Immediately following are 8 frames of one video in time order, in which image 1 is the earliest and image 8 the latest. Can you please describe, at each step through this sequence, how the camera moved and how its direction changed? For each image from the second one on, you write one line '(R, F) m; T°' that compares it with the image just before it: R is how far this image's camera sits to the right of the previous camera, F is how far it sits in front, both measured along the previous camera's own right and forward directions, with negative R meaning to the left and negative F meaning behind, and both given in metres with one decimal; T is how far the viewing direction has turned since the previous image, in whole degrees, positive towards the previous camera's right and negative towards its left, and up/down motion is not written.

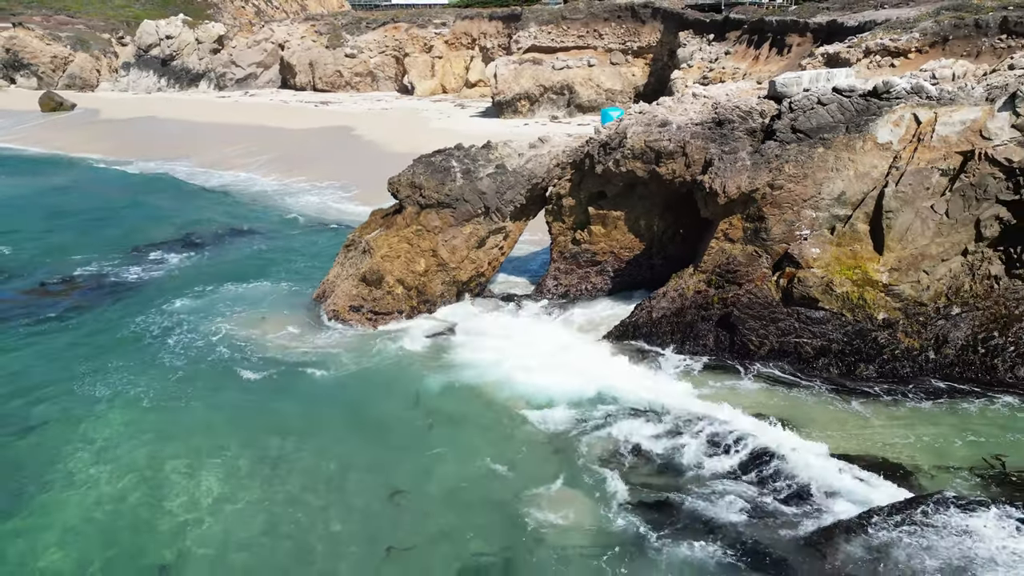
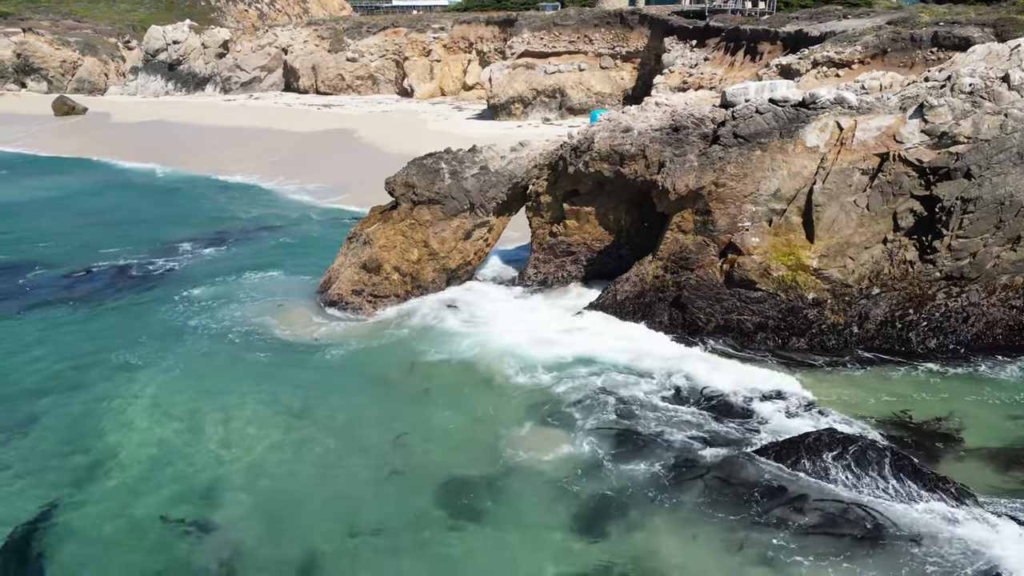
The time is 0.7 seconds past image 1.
(+0.3, -1.2) m; 0°
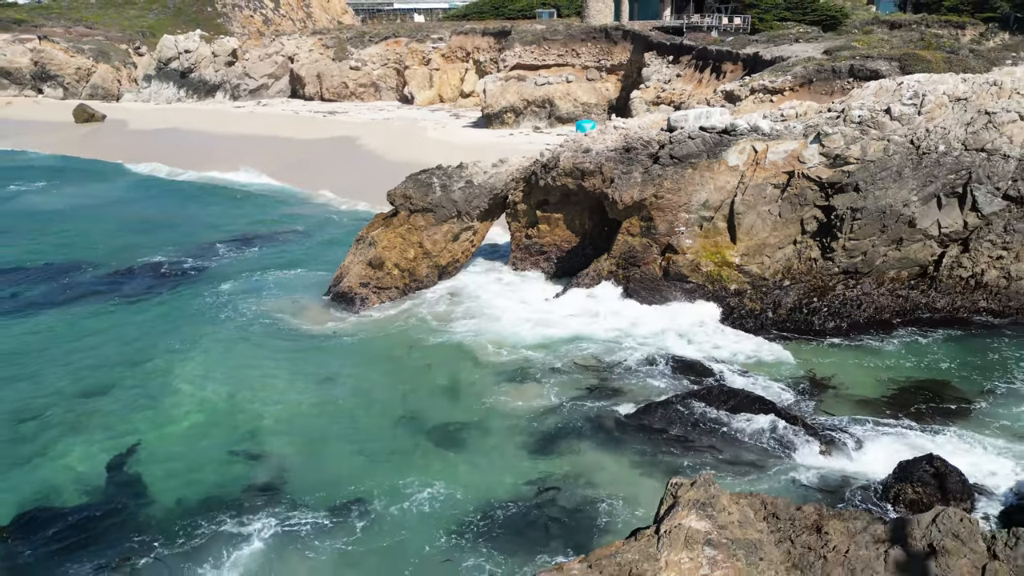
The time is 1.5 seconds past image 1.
(+0.3, -2.0) m; 0°
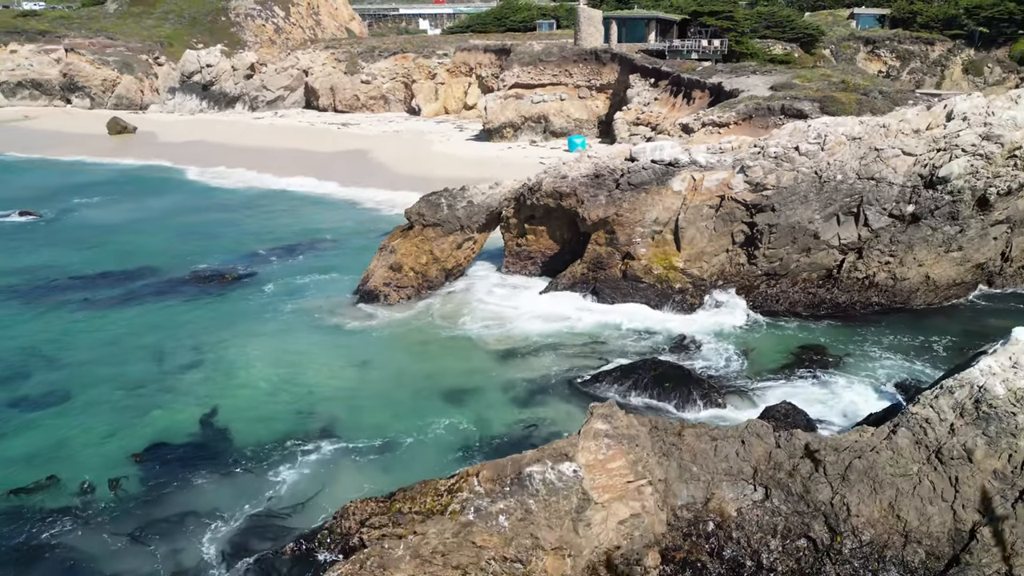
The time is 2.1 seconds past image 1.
(+0.2, -2.8) m; 0°
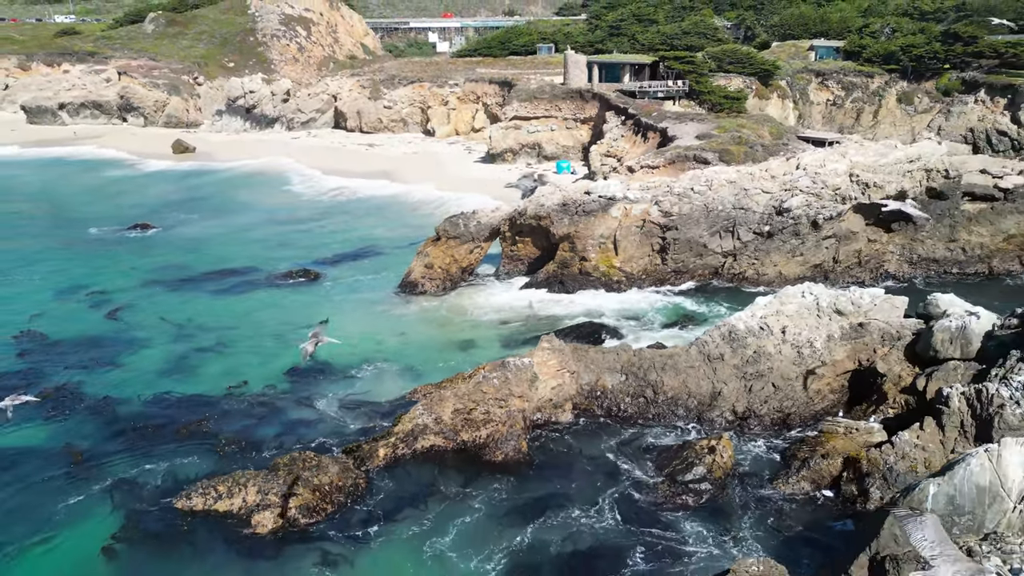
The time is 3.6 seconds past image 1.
(+0.3, -6.9) m; 0°
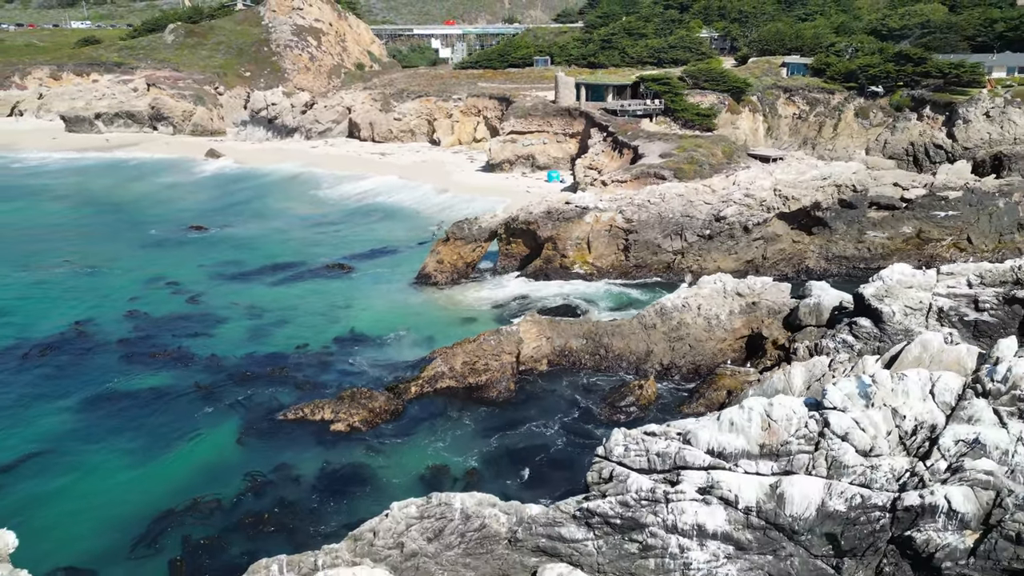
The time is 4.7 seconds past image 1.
(+0.2, -5.3) m; 0°
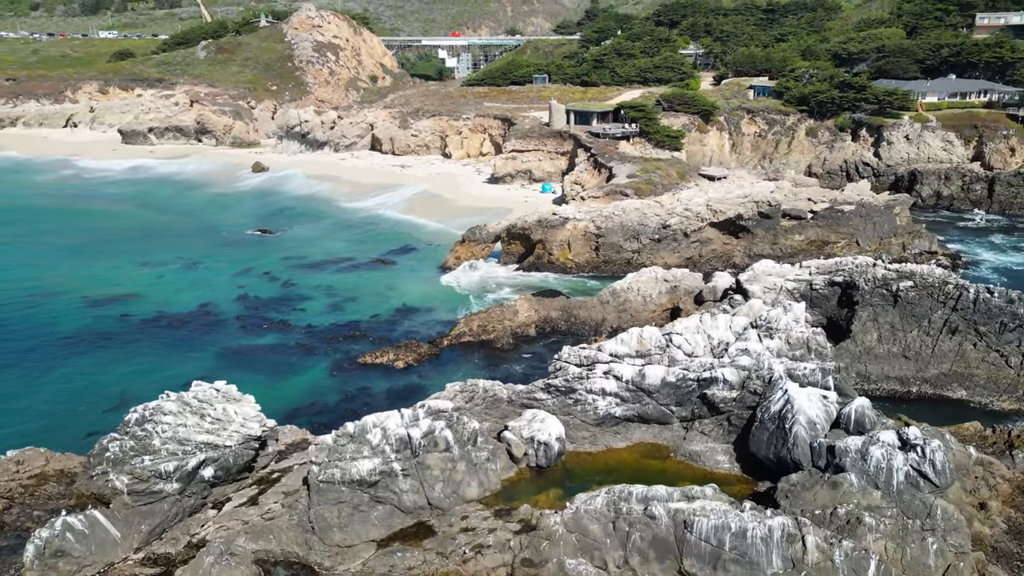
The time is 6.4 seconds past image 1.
(+0.1, -8.8) m; 0°
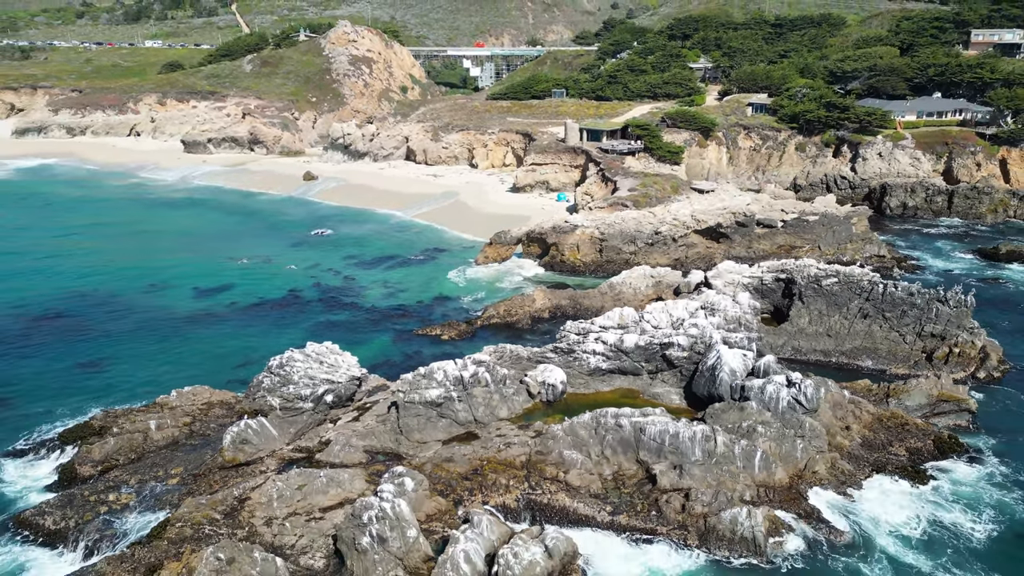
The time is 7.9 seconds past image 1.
(0.0, -7.7) m; -1°
